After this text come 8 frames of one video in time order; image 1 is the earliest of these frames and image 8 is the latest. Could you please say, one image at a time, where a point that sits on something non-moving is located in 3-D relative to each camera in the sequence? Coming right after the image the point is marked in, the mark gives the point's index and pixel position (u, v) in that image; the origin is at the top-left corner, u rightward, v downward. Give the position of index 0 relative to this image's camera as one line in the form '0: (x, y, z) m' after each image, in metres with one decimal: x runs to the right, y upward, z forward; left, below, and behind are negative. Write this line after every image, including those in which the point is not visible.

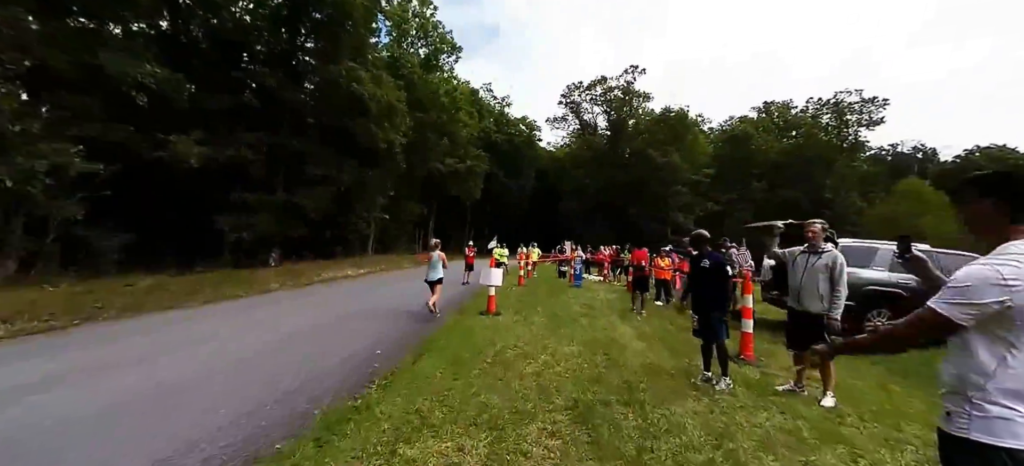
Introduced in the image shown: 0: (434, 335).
0: (-1.4, -1.9, +8.1) m
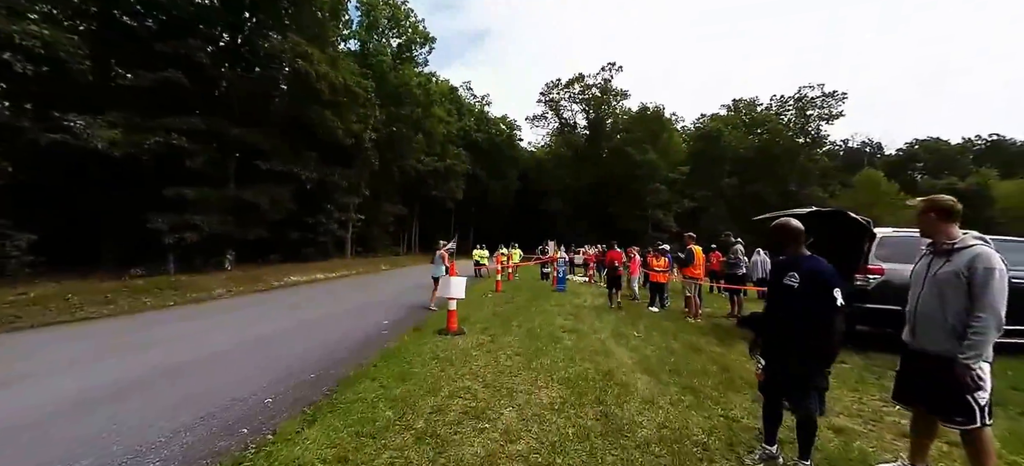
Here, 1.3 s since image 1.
0: (-2.0, -1.9, +6.0) m
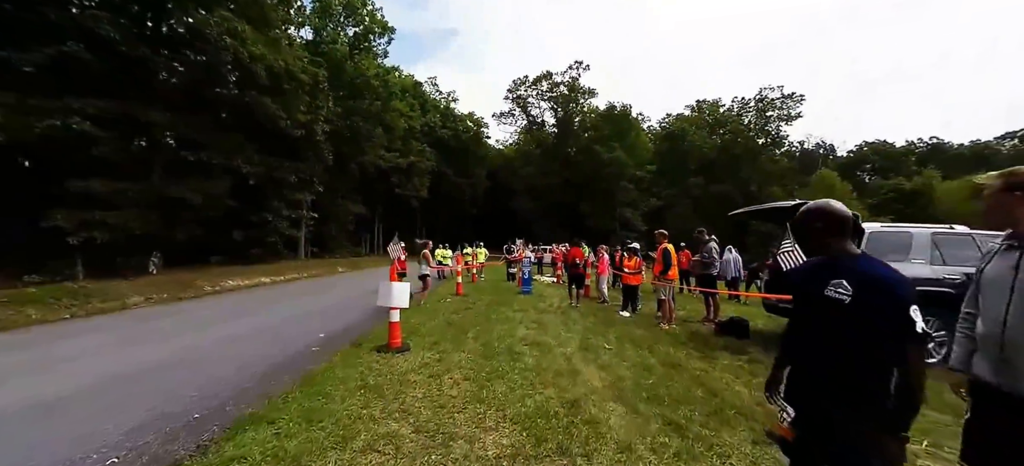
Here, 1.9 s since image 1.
0: (-2.6, -1.9, +4.7) m
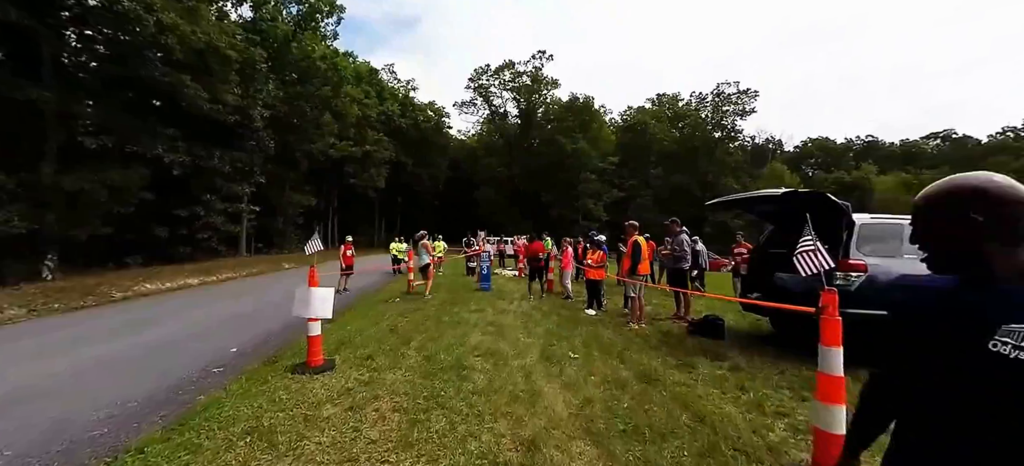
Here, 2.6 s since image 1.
0: (-3.1, -1.8, +3.4) m
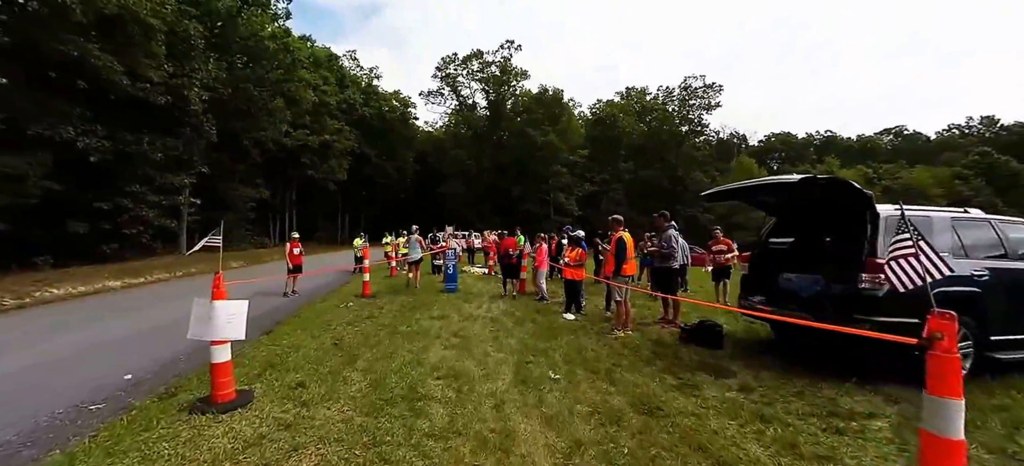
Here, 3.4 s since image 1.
0: (-3.3, -1.8, +2.1) m
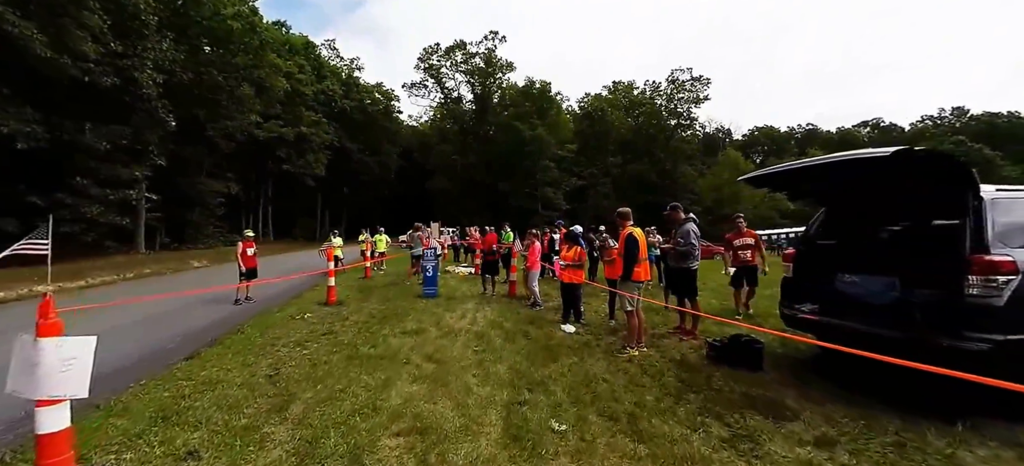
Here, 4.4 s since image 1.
0: (-3.3, -1.9, +0.7) m
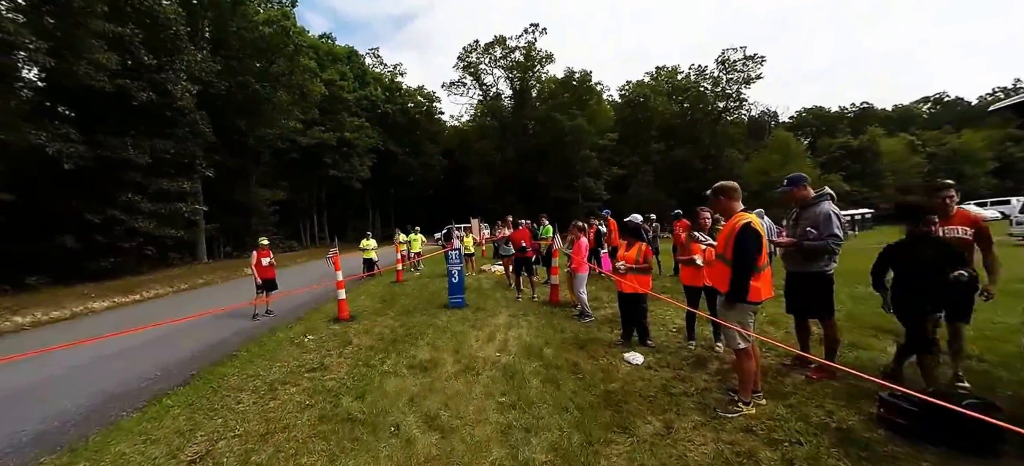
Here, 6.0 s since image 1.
0: (-3.4, -2.0, -0.8) m
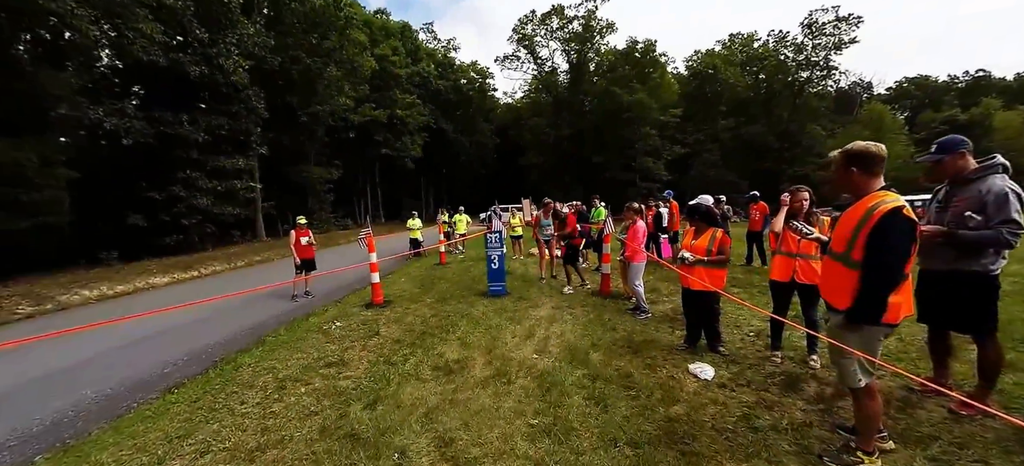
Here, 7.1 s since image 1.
0: (-3.7, -2.1, -1.1) m
